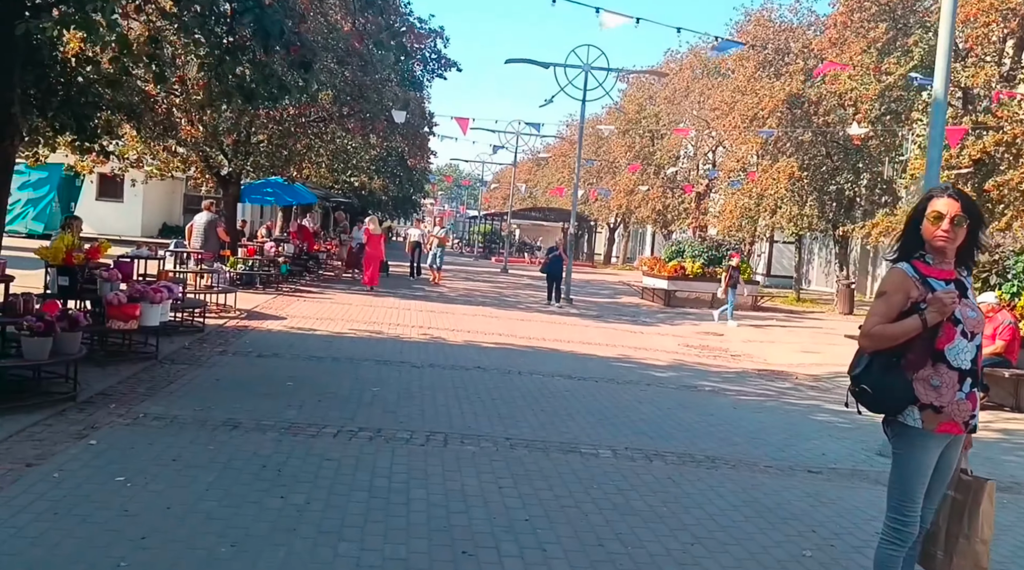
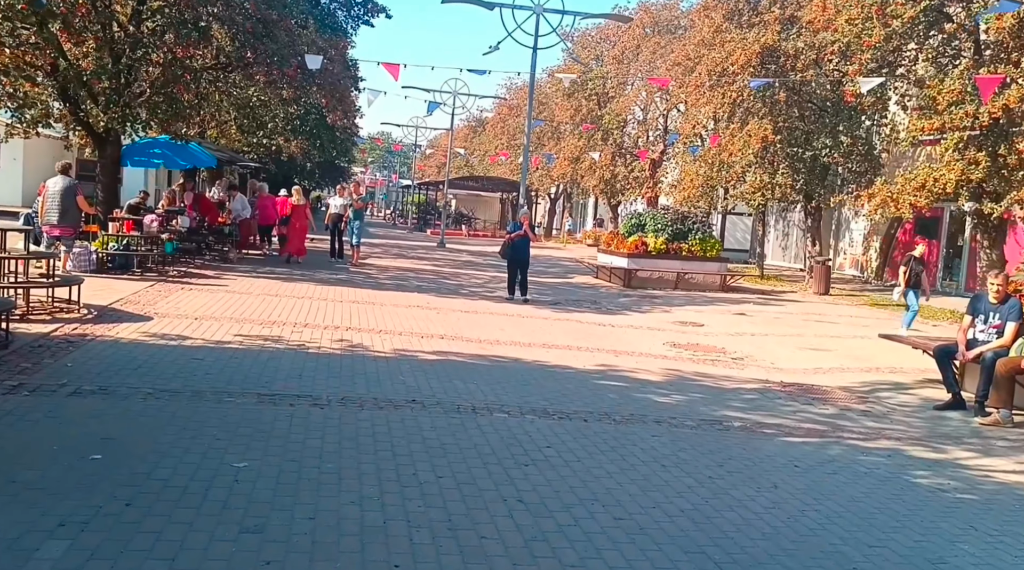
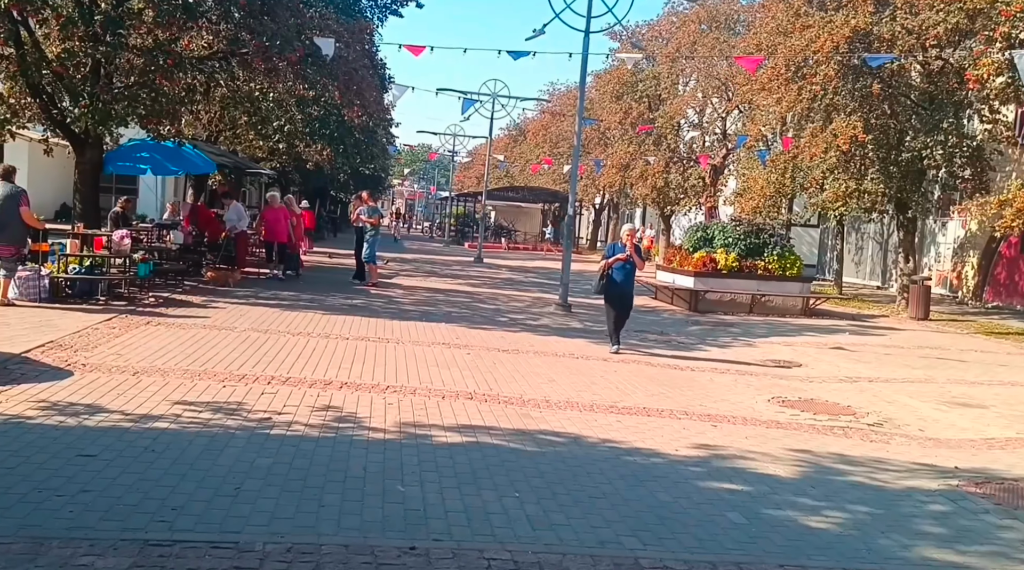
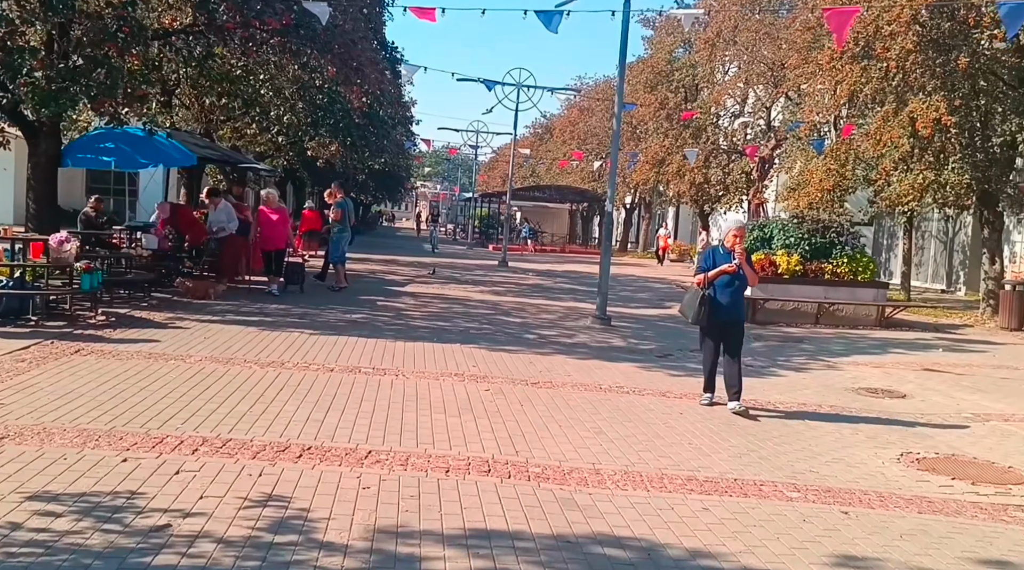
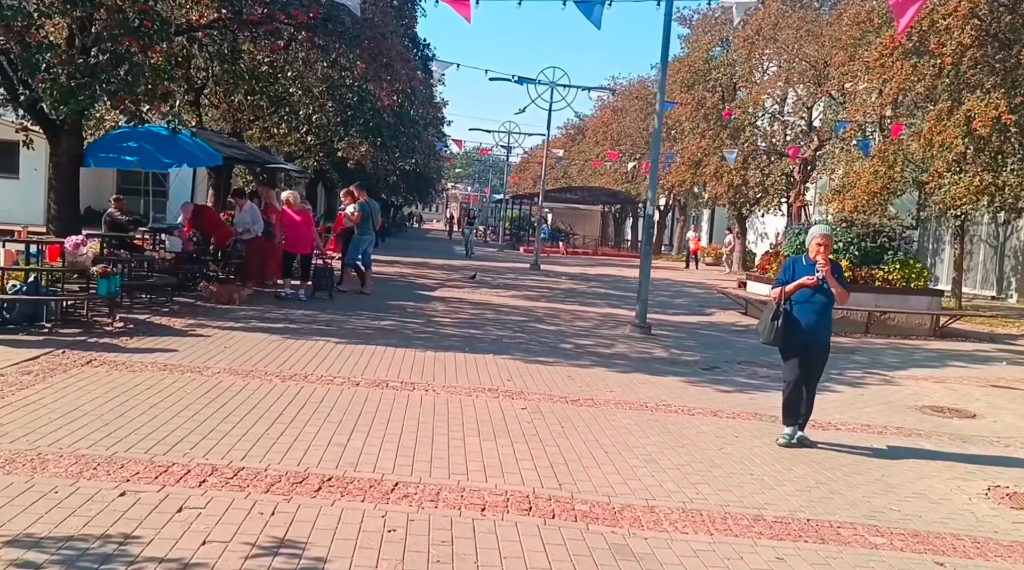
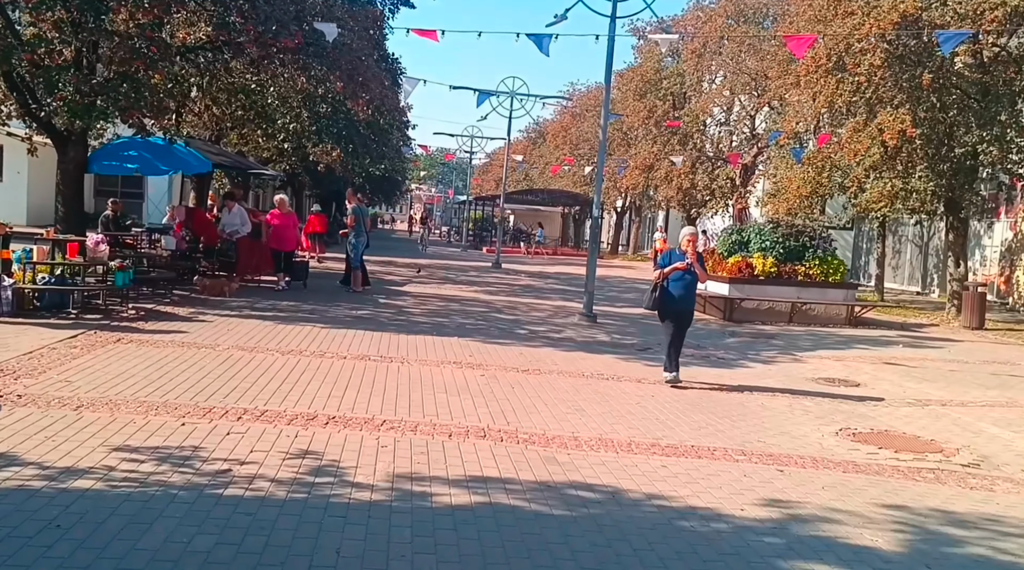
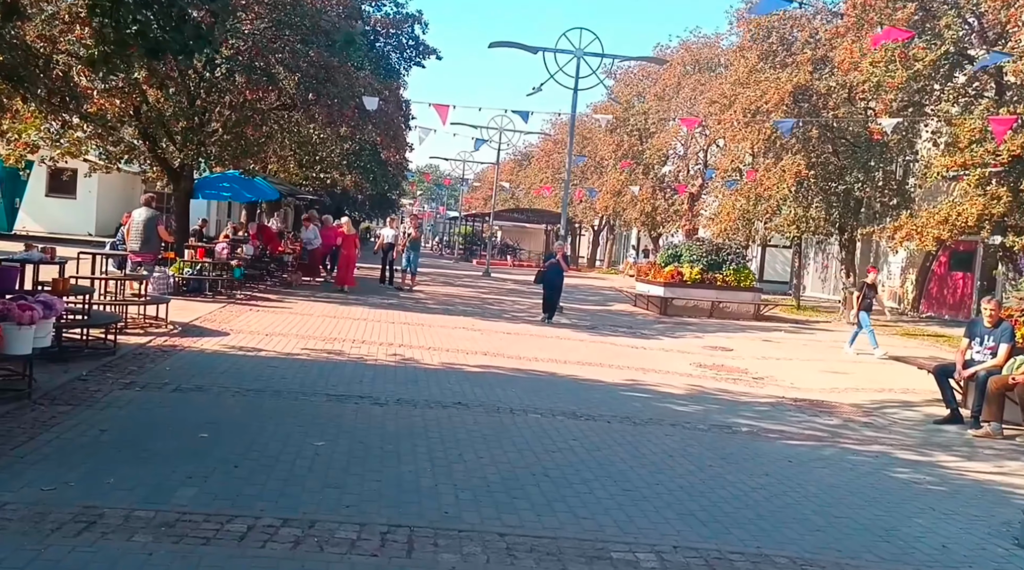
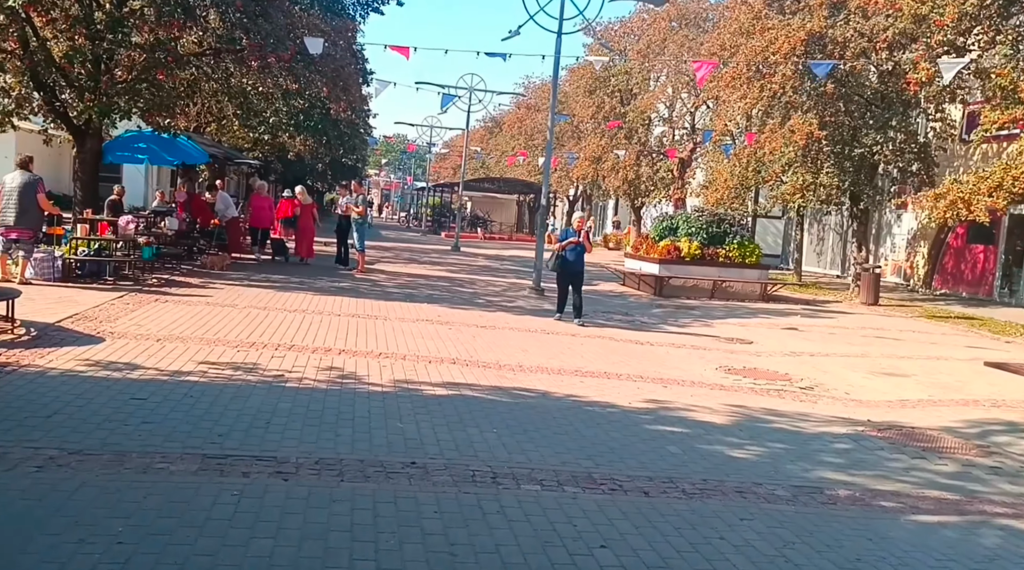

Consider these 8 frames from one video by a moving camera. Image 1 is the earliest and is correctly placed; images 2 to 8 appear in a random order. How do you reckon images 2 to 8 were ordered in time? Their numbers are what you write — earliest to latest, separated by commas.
7, 2, 8, 3, 6, 4, 5
